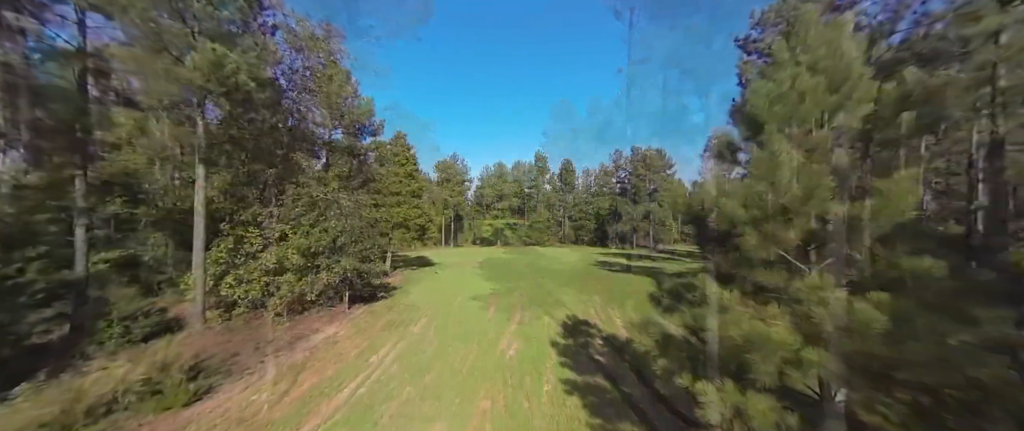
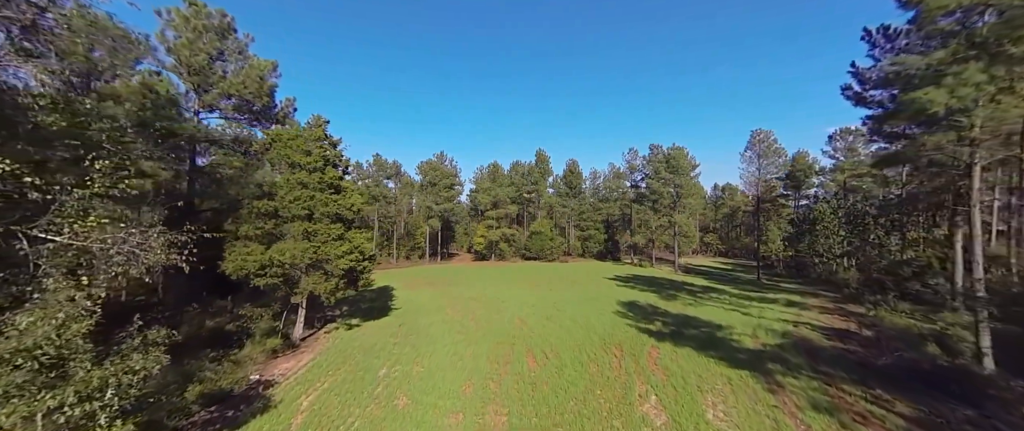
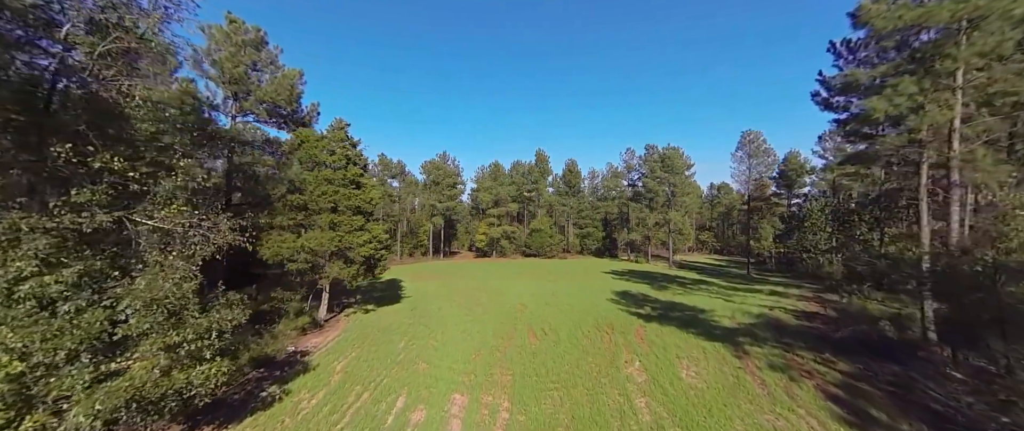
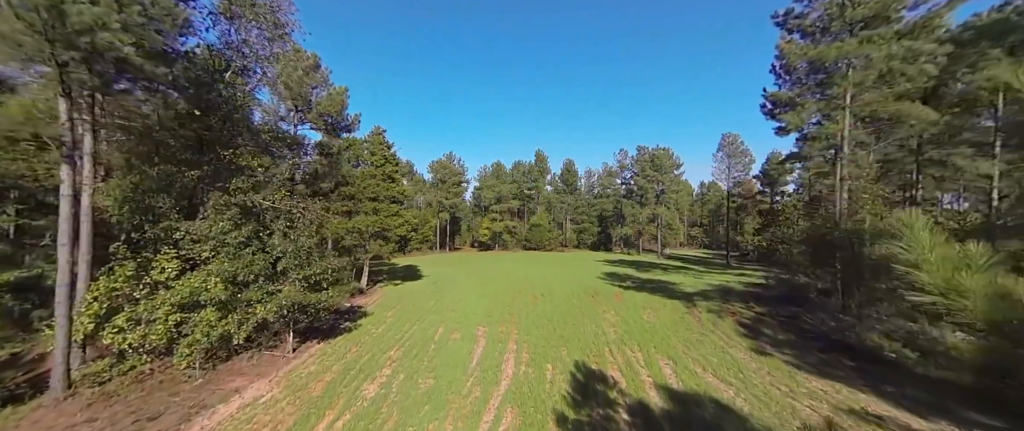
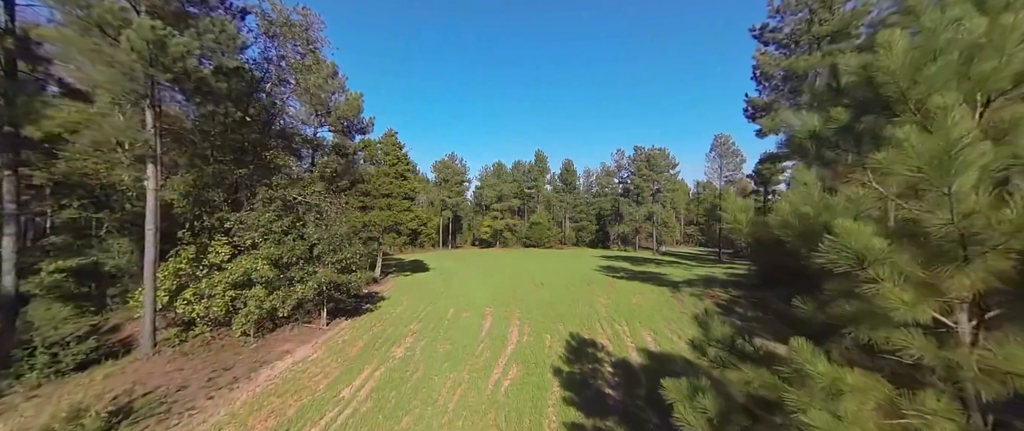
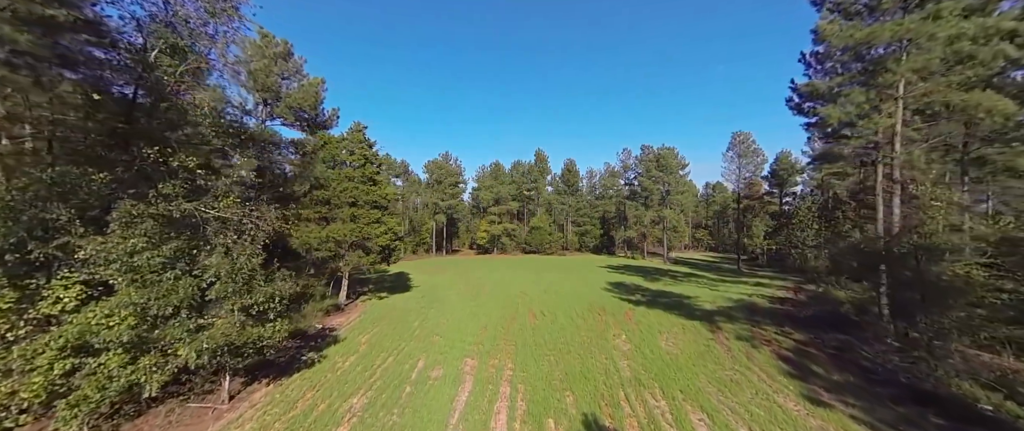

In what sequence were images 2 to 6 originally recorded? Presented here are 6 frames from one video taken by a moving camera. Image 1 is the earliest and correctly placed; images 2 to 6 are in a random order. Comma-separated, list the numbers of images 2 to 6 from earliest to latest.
5, 4, 6, 3, 2
